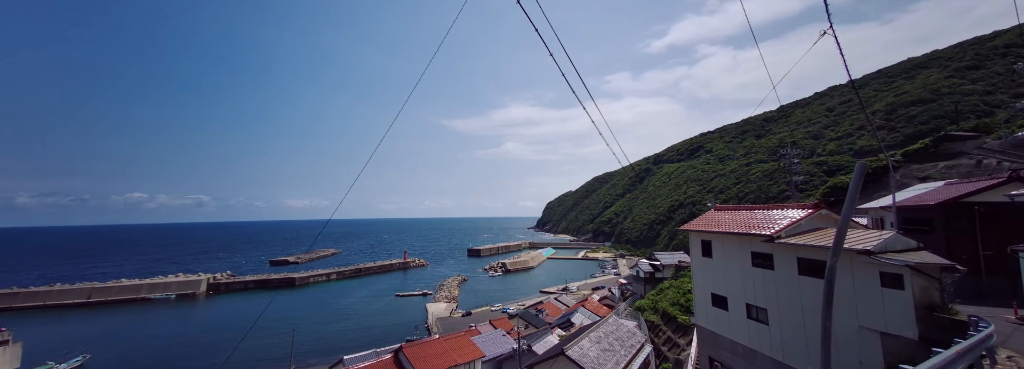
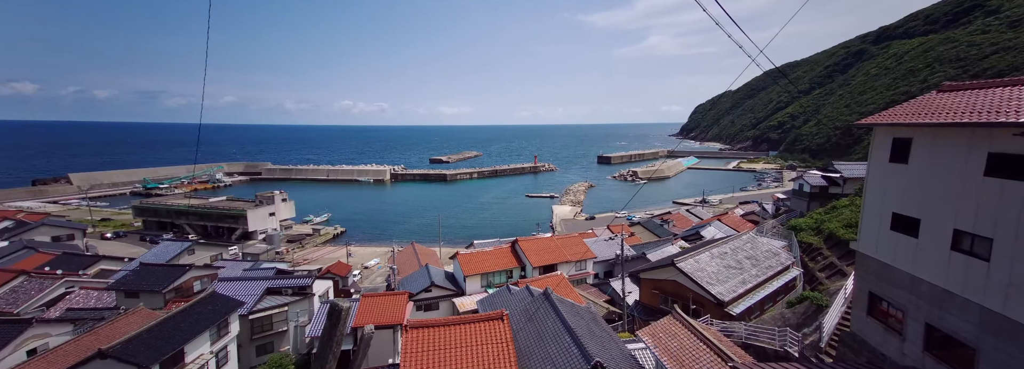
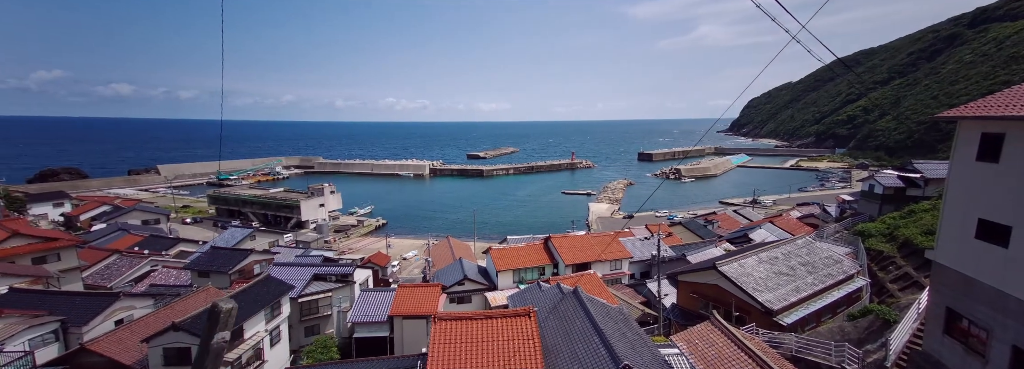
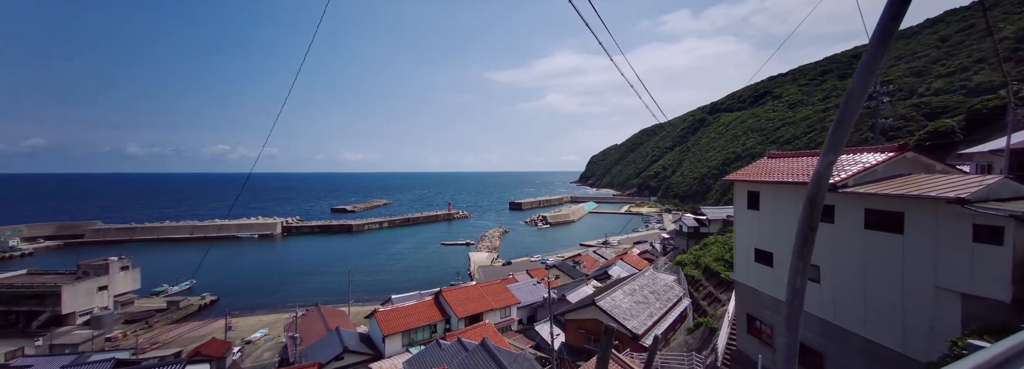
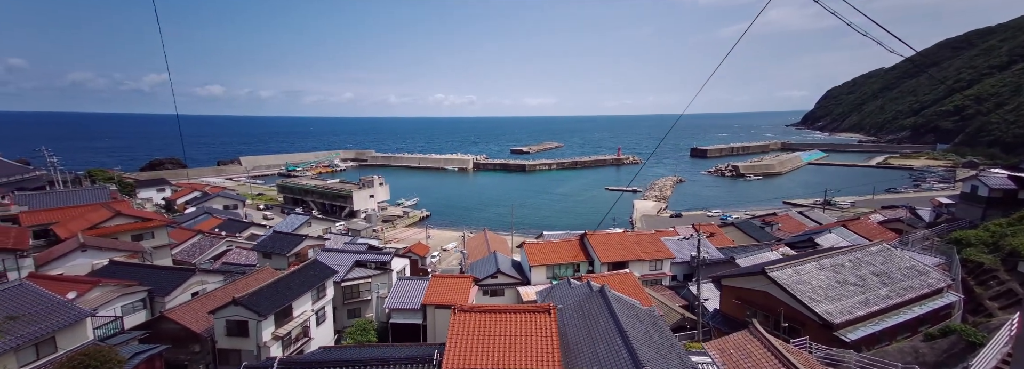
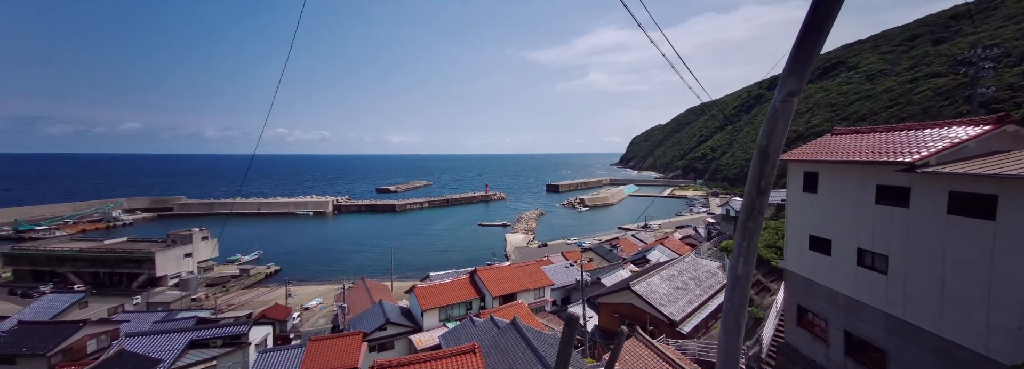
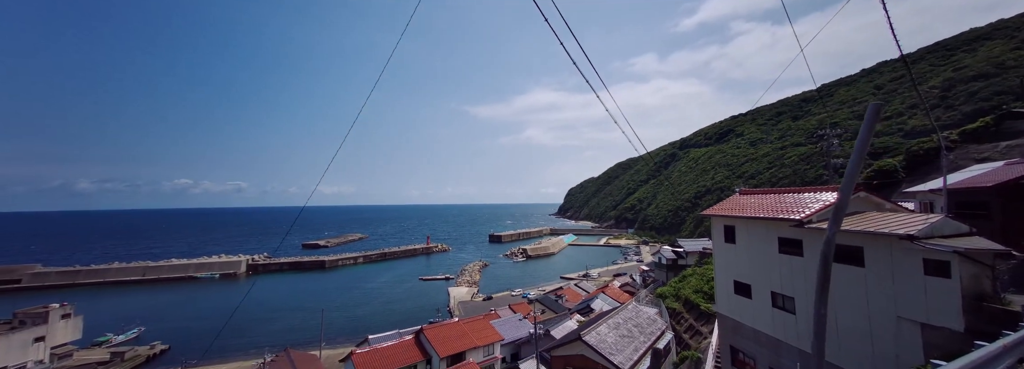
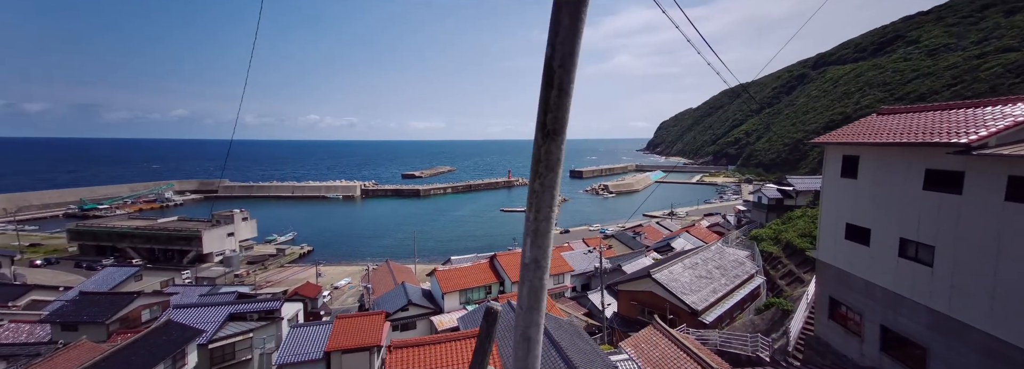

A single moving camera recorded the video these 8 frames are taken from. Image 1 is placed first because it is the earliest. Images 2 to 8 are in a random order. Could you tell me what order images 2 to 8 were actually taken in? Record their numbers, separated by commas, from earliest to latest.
7, 4, 6, 8, 2, 3, 5
